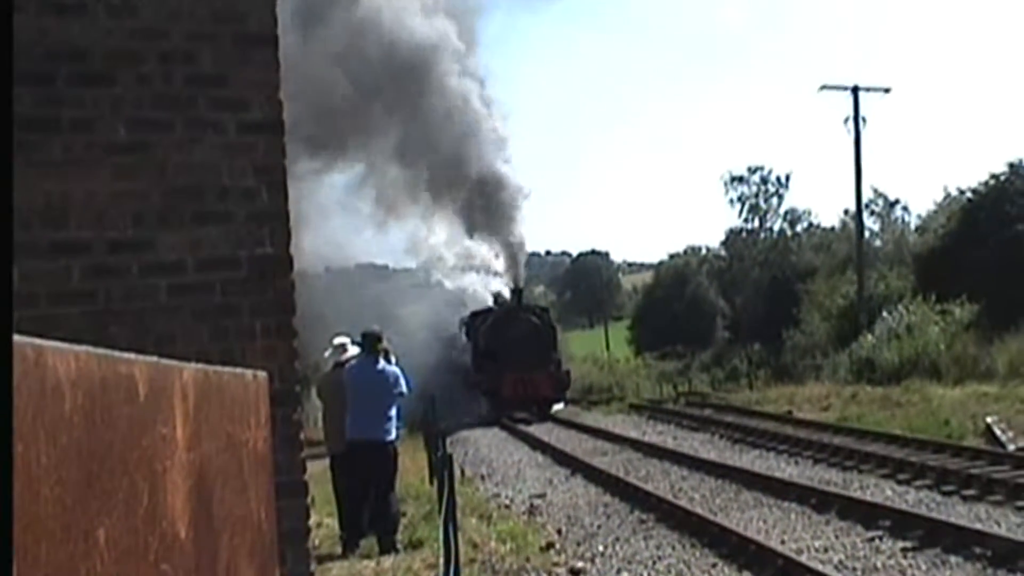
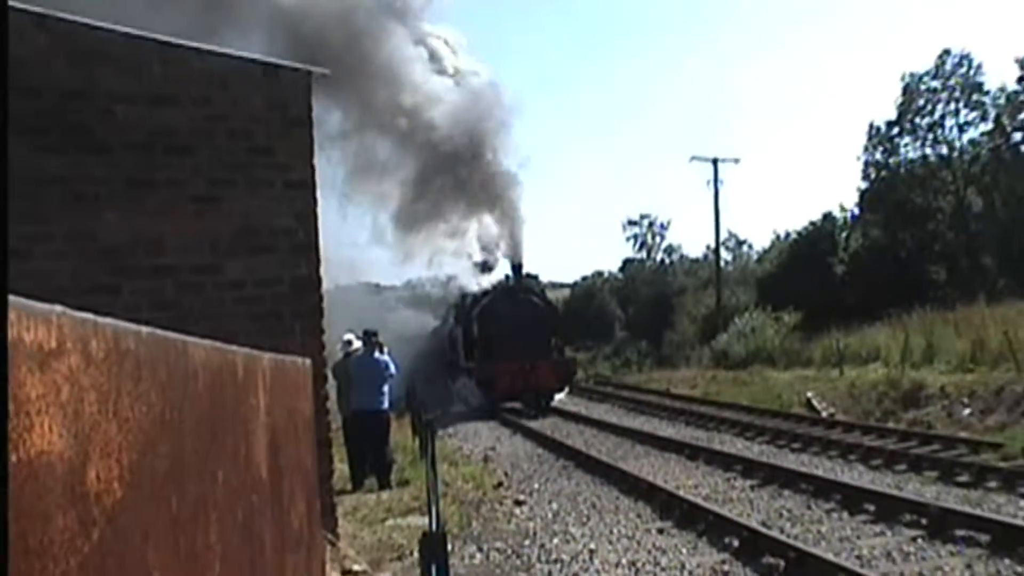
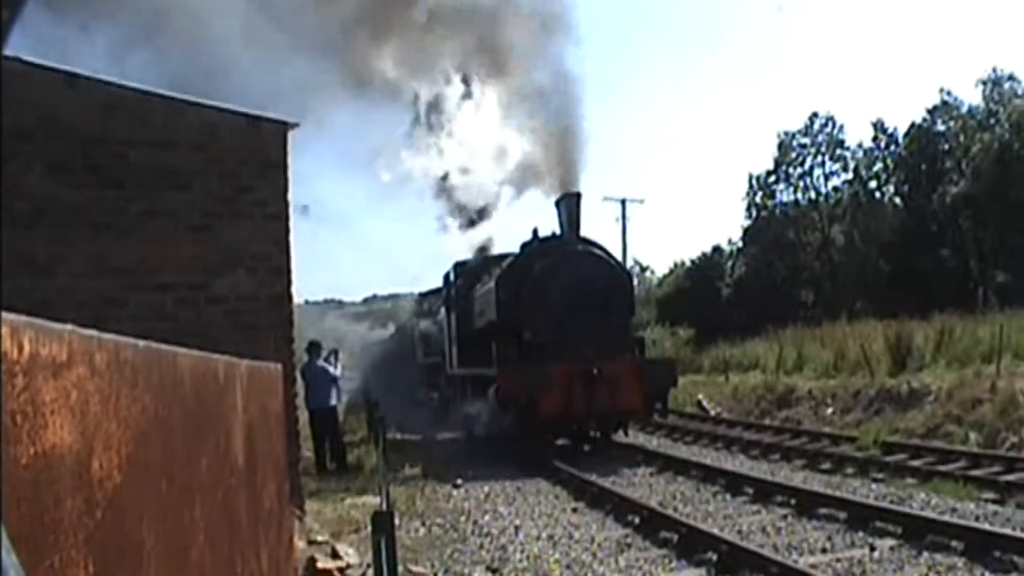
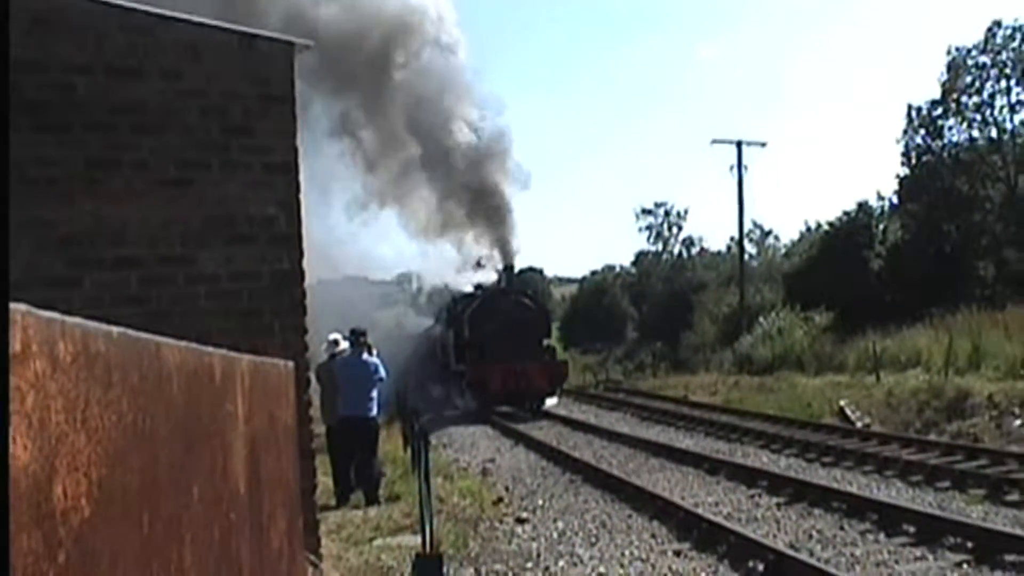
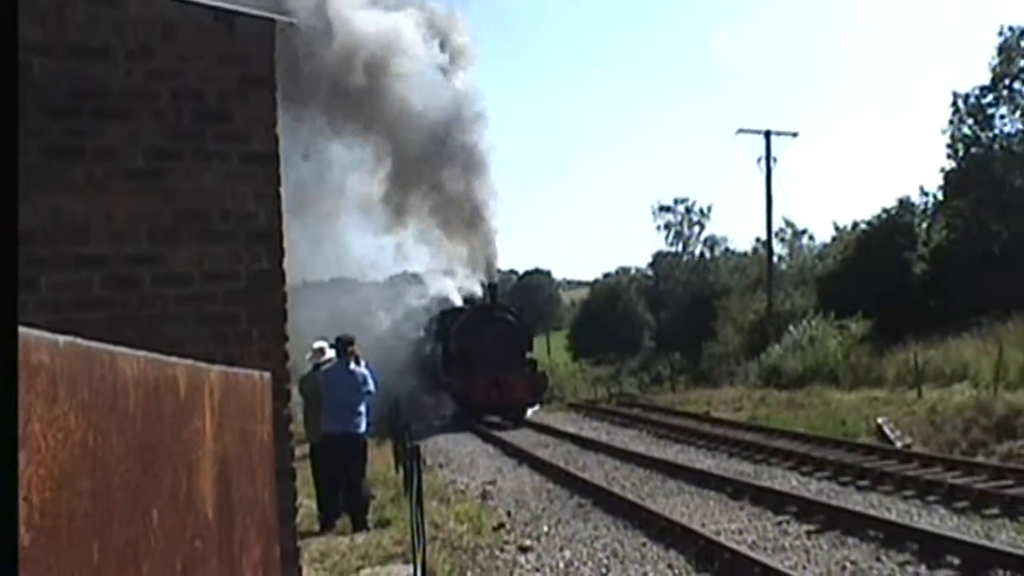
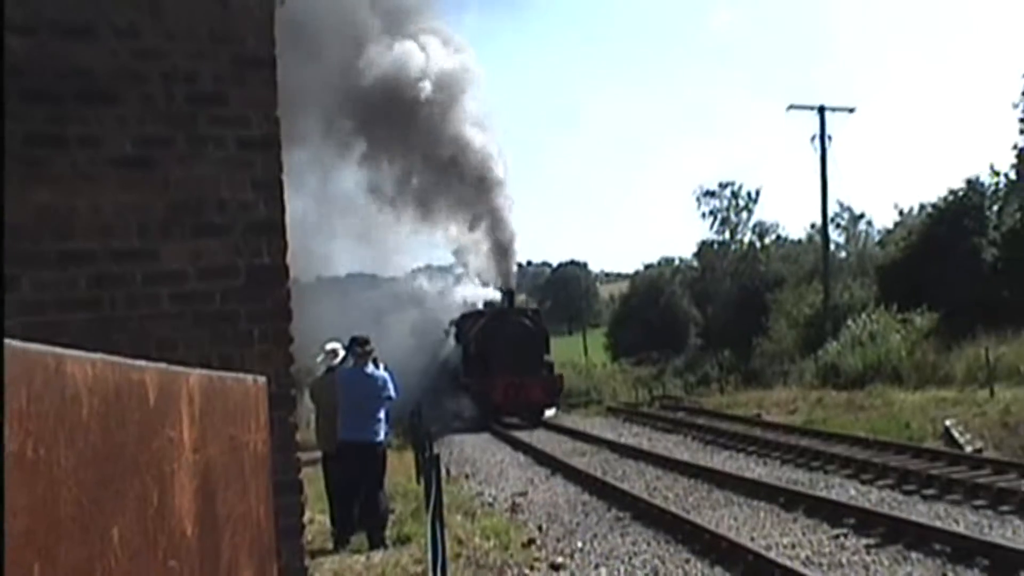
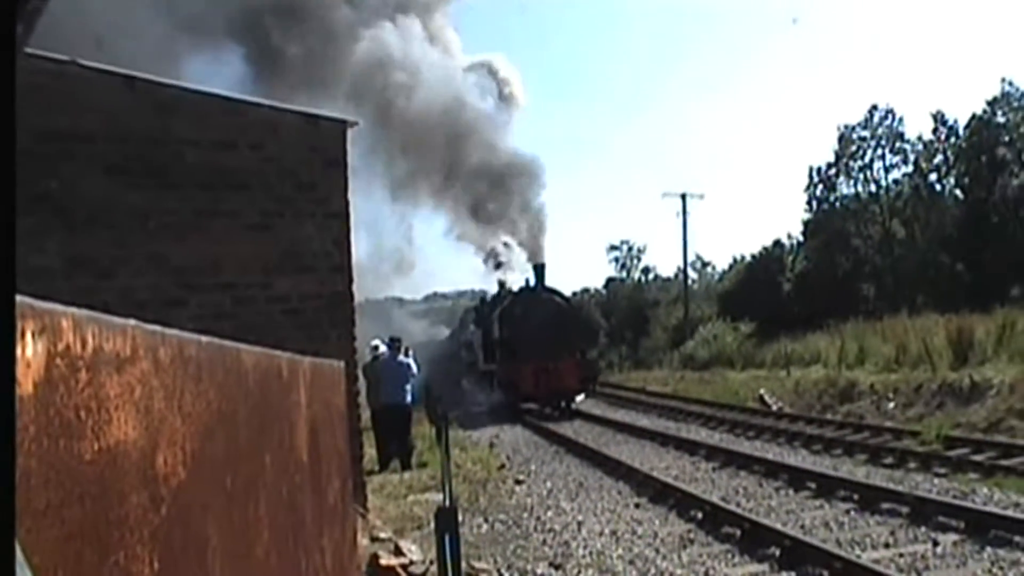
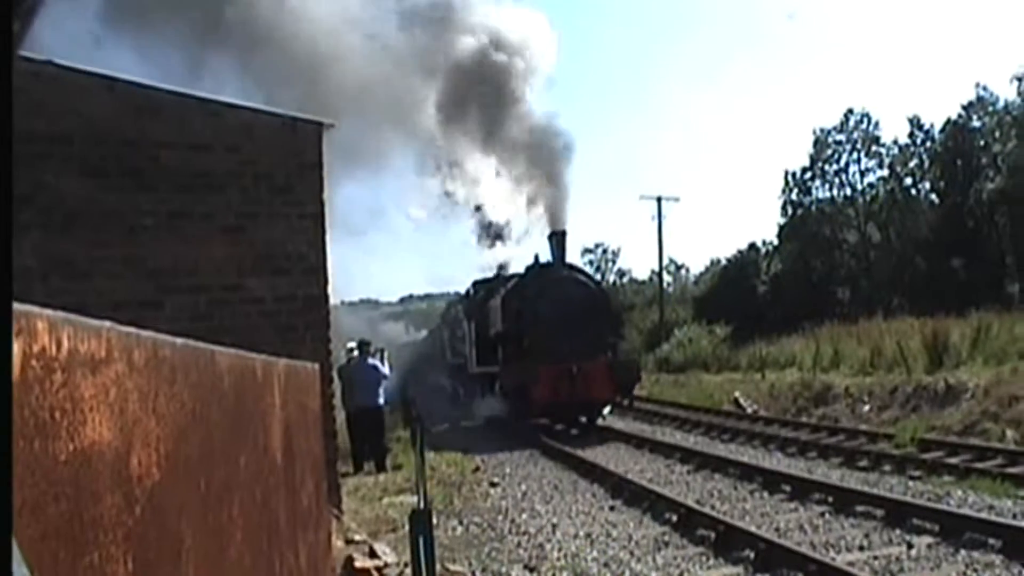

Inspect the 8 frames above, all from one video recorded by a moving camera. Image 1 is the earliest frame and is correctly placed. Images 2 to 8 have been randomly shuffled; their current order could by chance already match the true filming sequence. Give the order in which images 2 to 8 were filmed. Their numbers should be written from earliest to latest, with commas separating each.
6, 5, 4, 2, 7, 8, 3
